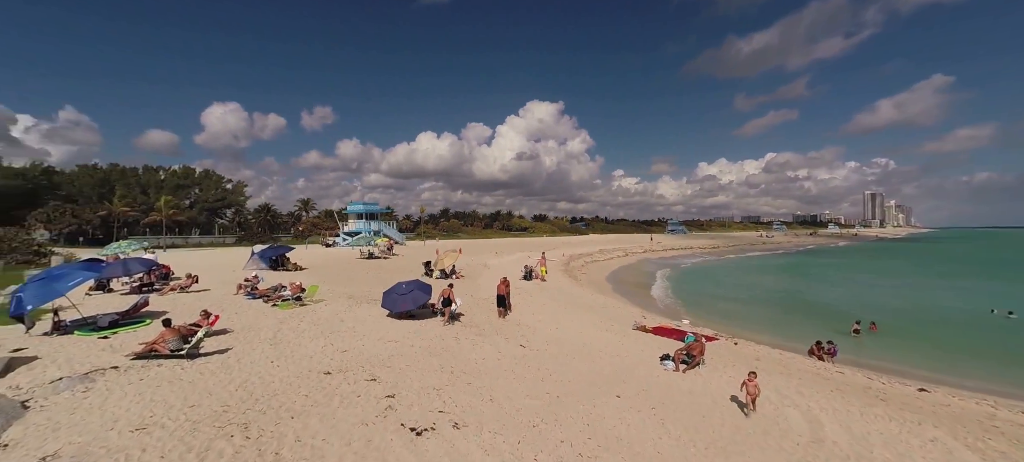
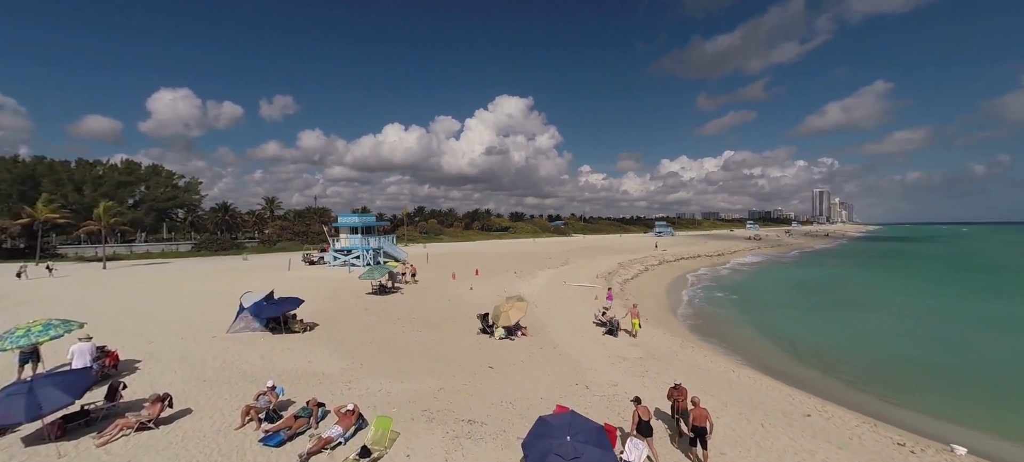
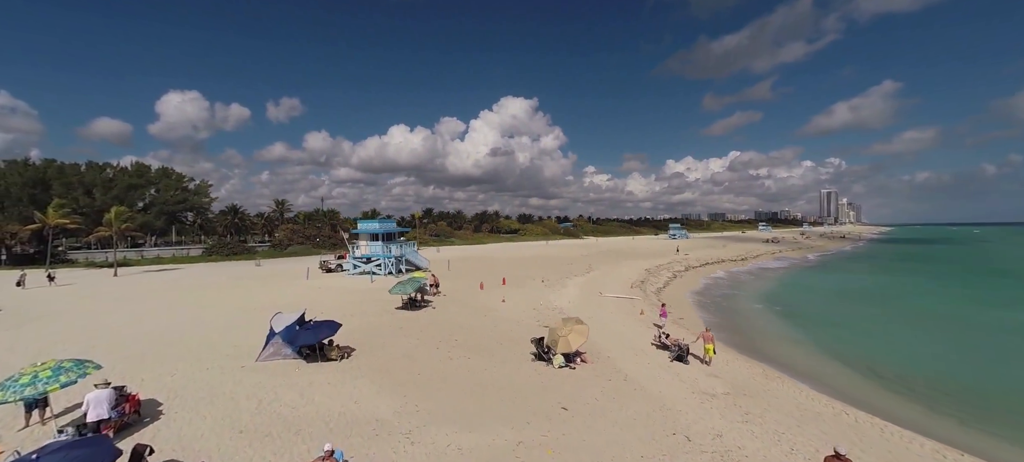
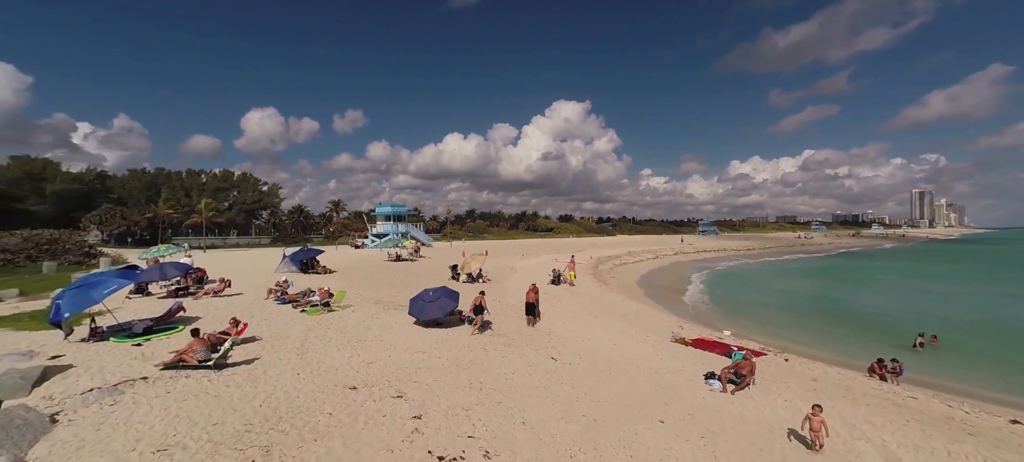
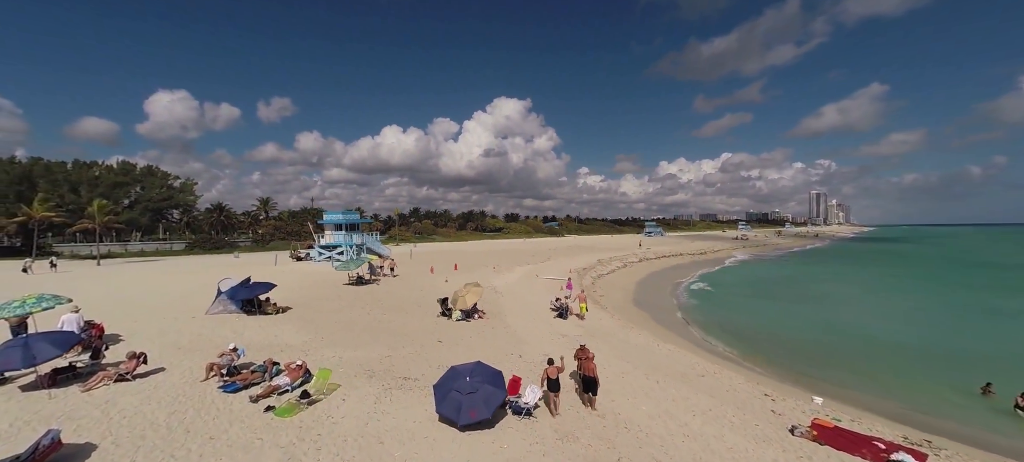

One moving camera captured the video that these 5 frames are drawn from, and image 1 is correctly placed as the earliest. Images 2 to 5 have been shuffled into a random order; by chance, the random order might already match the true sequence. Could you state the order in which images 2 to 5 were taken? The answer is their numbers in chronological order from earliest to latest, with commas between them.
4, 5, 2, 3
